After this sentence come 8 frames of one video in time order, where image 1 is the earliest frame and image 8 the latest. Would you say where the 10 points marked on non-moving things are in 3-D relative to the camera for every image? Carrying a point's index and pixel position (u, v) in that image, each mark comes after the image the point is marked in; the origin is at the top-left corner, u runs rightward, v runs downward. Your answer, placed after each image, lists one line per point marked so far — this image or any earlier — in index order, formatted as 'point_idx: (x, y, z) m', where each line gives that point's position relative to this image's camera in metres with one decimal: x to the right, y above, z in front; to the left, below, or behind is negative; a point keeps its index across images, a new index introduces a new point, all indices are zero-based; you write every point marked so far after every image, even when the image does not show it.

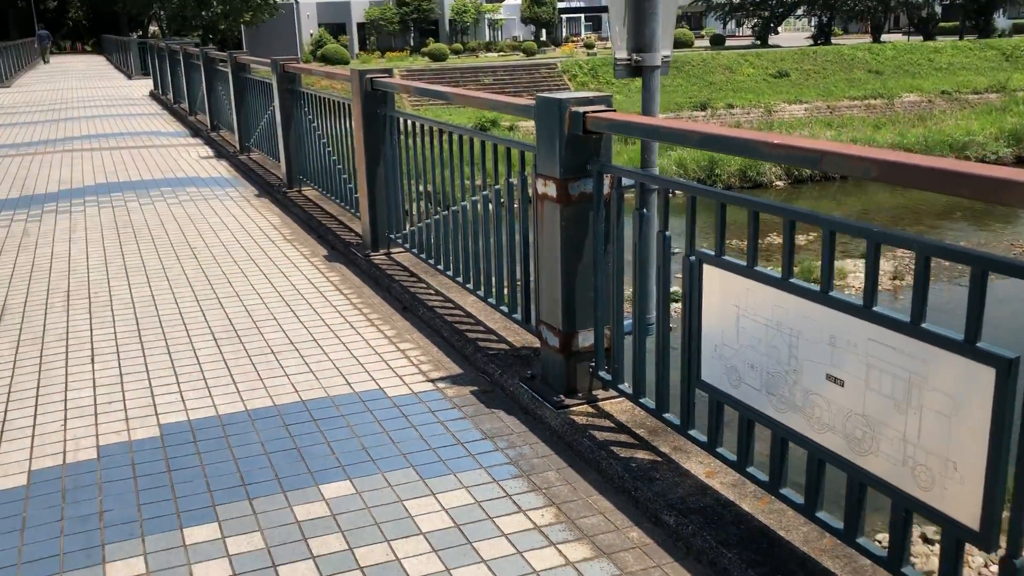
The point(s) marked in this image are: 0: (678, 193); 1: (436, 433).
0: (+0.5, +0.3, +2.8) m
1: (-0.3, -0.5, +3.3) m
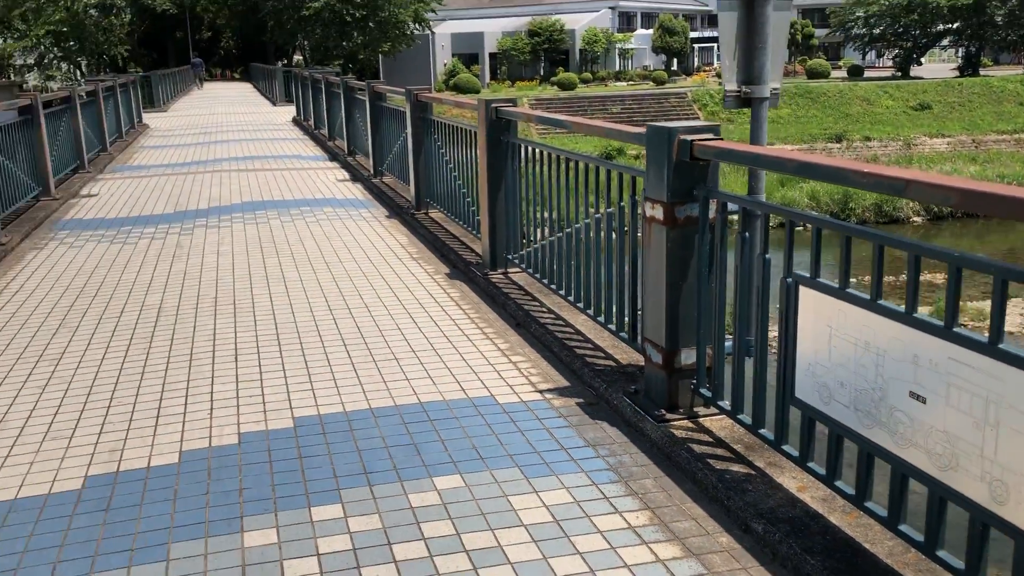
0: (+0.9, +0.2, +3.0) m
1: (+0.1, -0.6, +3.6) m
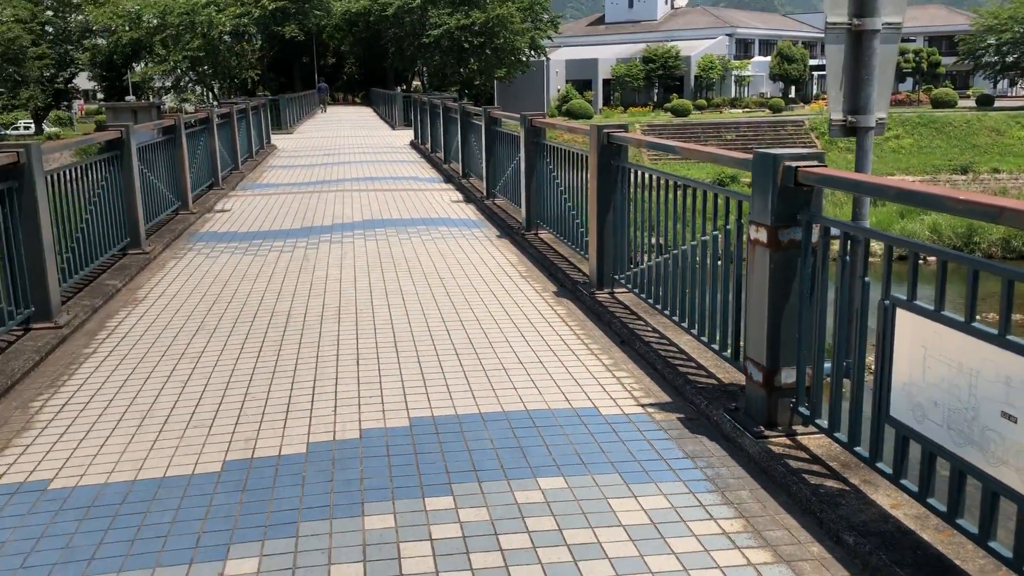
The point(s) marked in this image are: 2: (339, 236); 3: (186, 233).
0: (+1.3, +0.1, +3.1) m
1: (+0.6, -0.7, +3.7) m
2: (-1.8, +0.5, +9.1) m
3: (-3.5, +0.6, +9.5) m
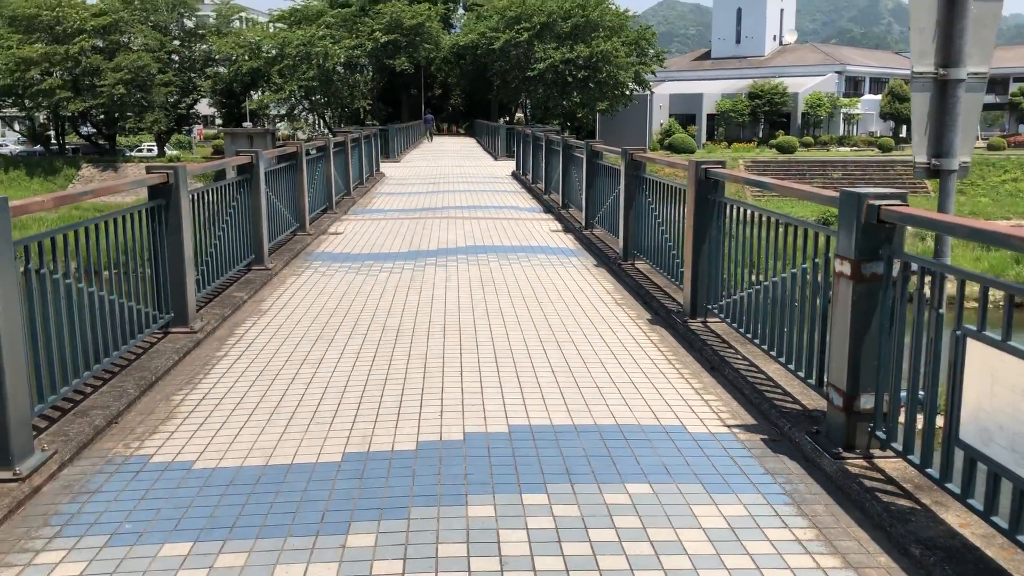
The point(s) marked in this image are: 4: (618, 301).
0: (+1.6, 0.0, +3.3) m
1: (+1.0, -0.8, +4.0) m
2: (-0.8, +0.3, +9.6) m
3: (-2.4, +0.4, +10.2) m
4: (+0.9, -0.1, +7.5) m
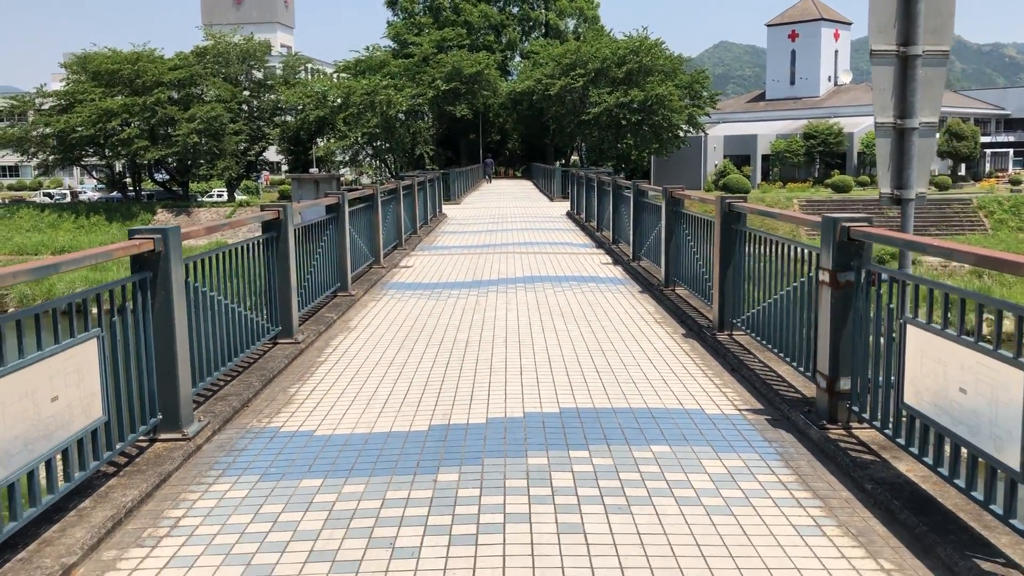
0: (+1.9, 0.0, +4.2) m
1: (+1.2, -0.8, +4.9) m
2: (-0.1, 0.0, +10.8) m
3: (-1.7, +0.1, +11.5) m
4: (+1.4, -0.3, +8.5) m
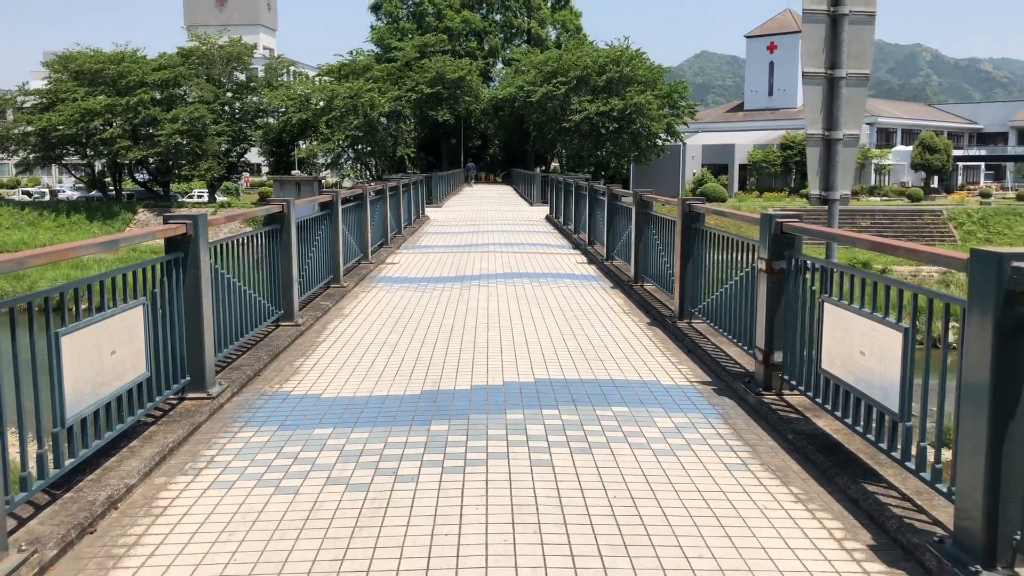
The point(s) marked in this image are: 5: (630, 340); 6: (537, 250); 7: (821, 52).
0: (+1.8, +0.1, +5.1) m
1: (+1.1, -0.7, +5.8) m
2: (-0.4, +0.1, +11.5) m
3: (-2.0, +0.2, +12.2) m
4: (+1.2, -0.2, +9.3) m
5: (+1.1, -0.5, +7.7) m
6: (+0.4, +0.7, +15.8) m
7: (+2.0, +1.5, +5.6) m
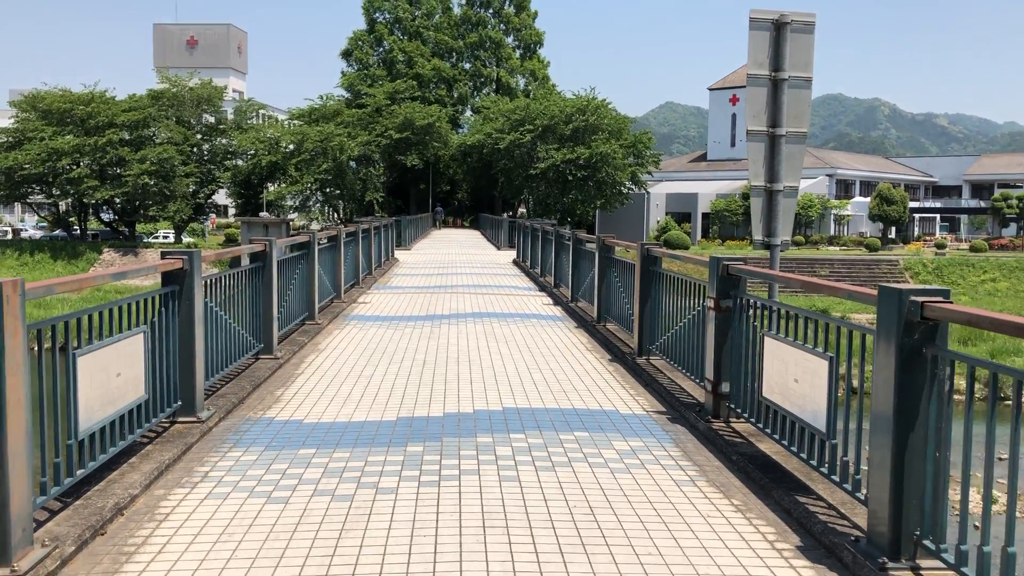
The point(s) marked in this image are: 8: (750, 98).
0: (+1.6, -0.1, +5.6) m
1: (+0.9, -1.0, +6.3) m
2: (-0.8, -0.5, +12.0) m
3: (-2.4, -0.4, +12.6) m
4: (+0.9, -0.7, +9.8) m
5: (+0.8, -0.8, +8.2) m
6: (-0.1, -0.1, +16.3) m
7: (+1.8, +1.2, +6.2) m
8: (+1.7, +1.3, +6.2) m
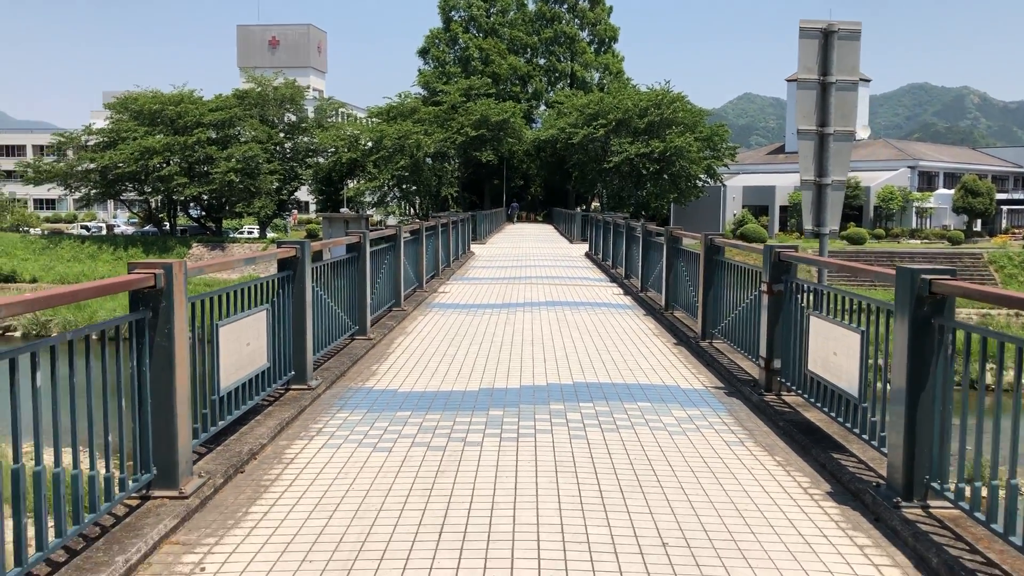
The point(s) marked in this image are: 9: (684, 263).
0: (+2.1, 0.0, +6.2) m
1: (+1.5, -0.9, +6.9) m
2: (+0.3, -0.3, +12.8) m
3: (-1.3, -0.2, +13.5) m
4: (+1.7, -0.5, +10.5) m
5: (+1.5, -0.7, +8.8) m
6: (+1.2, +0.1, +17.0) m
7: (+2.3, +1.4, +6.8) m
8: (+2.2, +1.4, +6.8) m
9: (+2.1, +0.3, +10.9) m
